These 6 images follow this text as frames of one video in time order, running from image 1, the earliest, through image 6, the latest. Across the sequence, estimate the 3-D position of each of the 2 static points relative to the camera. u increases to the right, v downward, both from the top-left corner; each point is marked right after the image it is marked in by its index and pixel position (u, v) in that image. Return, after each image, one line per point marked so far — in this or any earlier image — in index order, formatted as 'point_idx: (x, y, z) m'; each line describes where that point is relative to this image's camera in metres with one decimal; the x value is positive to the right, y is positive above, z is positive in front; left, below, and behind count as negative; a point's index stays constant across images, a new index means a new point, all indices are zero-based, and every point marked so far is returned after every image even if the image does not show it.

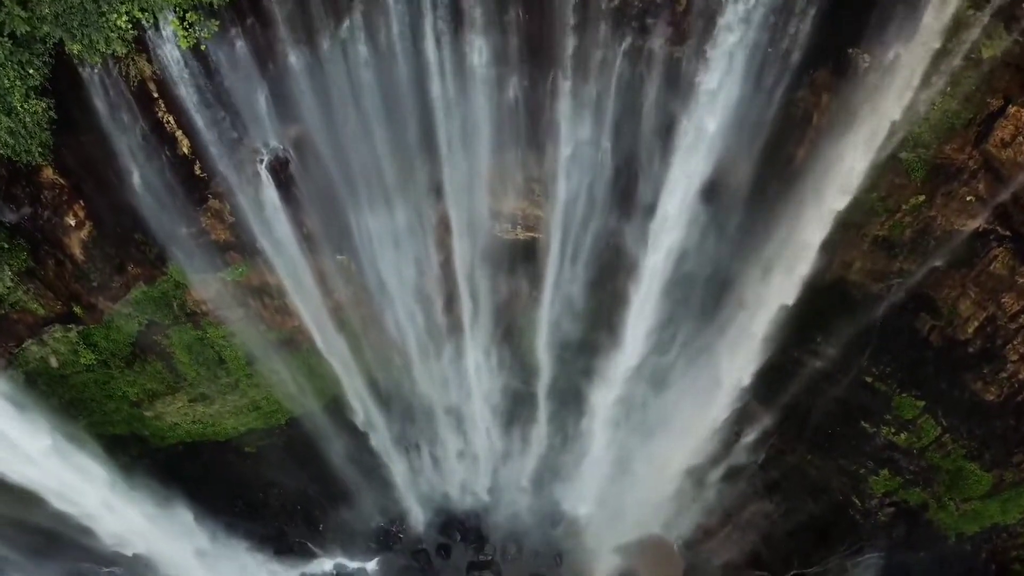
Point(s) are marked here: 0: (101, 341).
0: (-6.1, -0.8, +10.1) m
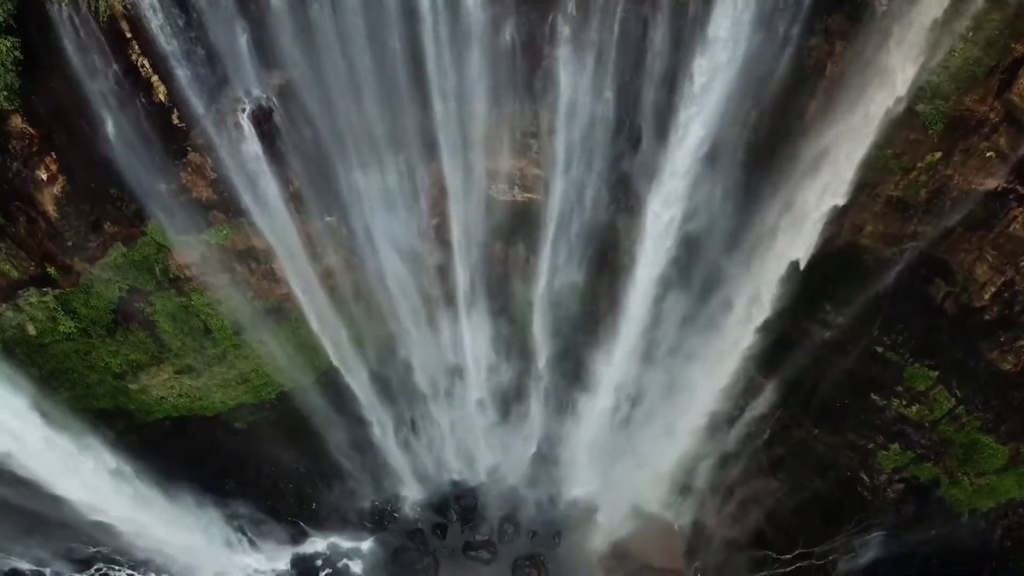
0: (-6.1, -0.3, +9.7) m
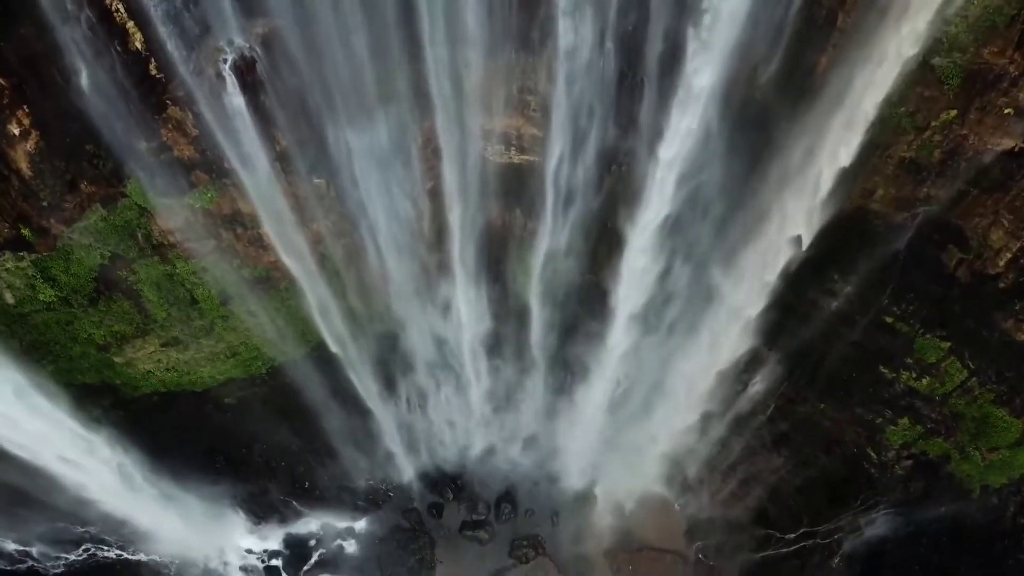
0: (-6.2, +0.2, +9.3) m
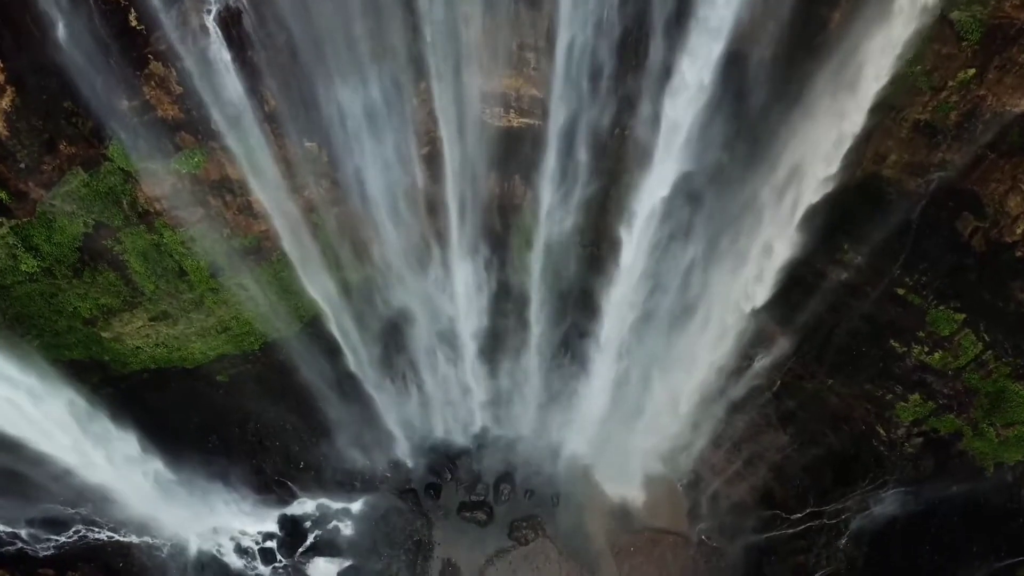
0: (-6.2, +0.6, +9.0) m
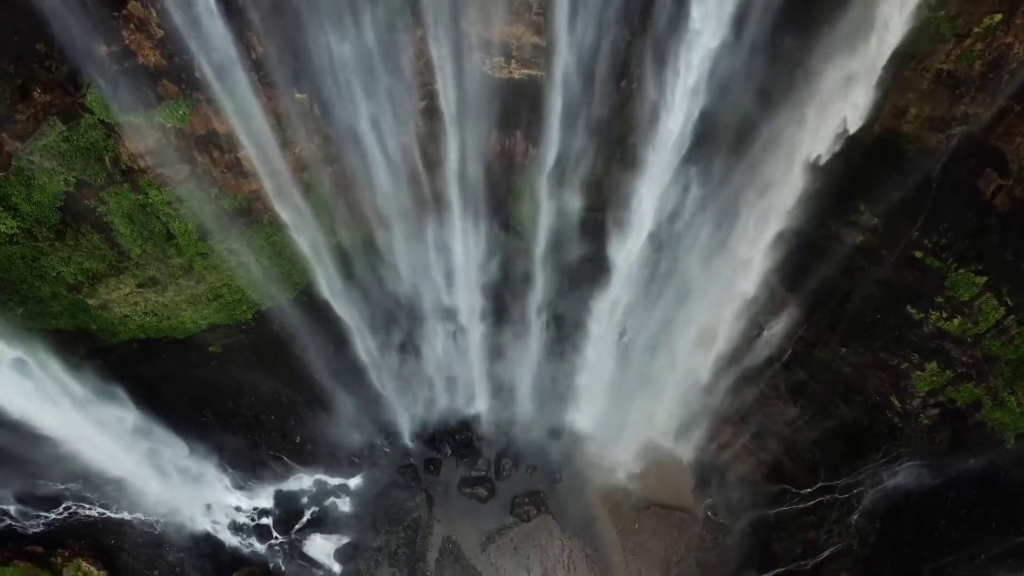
0: (-6.2, +1.1, +8.6) m
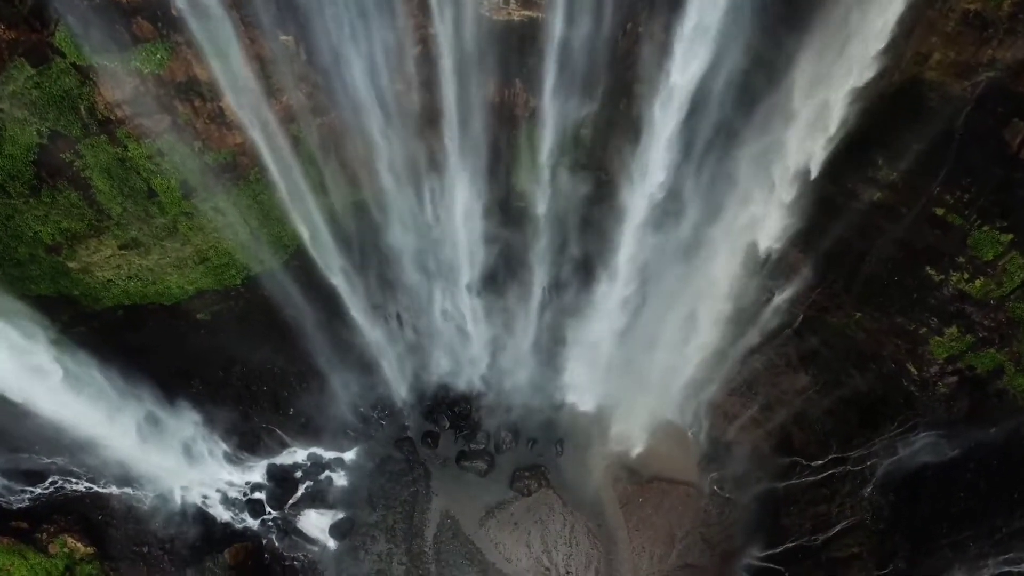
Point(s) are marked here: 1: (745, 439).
0: (-6.2, +1.6, +8.1) m
1: (+4.0, -2.5, +11.6) m
